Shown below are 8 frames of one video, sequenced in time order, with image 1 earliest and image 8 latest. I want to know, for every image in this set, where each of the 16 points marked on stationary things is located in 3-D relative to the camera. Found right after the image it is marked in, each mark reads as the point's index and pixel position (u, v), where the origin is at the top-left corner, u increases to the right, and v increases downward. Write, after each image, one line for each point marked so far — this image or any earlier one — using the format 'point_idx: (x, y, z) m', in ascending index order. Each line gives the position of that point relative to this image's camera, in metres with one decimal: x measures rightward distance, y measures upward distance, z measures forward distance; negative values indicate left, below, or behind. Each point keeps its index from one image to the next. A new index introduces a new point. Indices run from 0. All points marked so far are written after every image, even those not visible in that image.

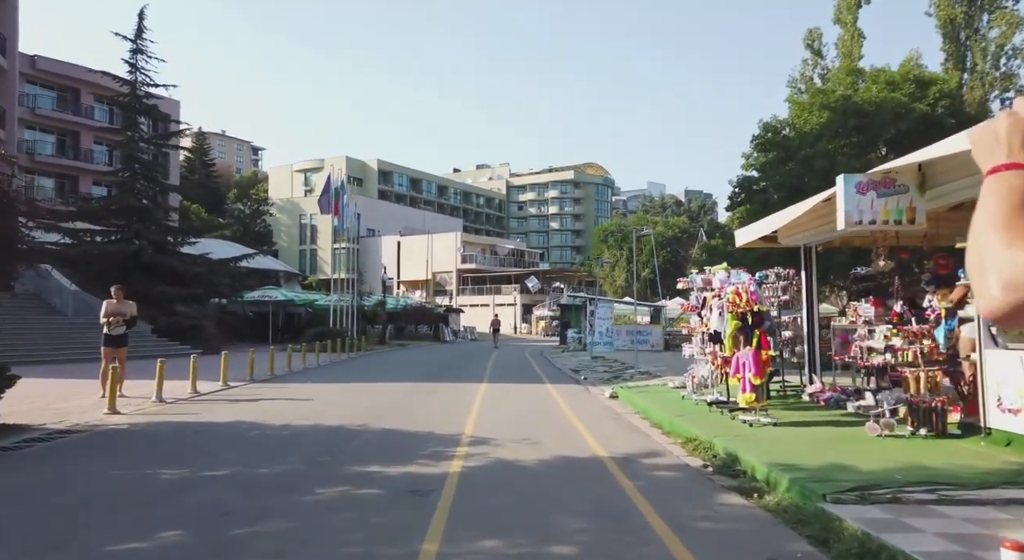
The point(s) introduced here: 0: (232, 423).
0: (-4.4, -2.2, +12.0) m
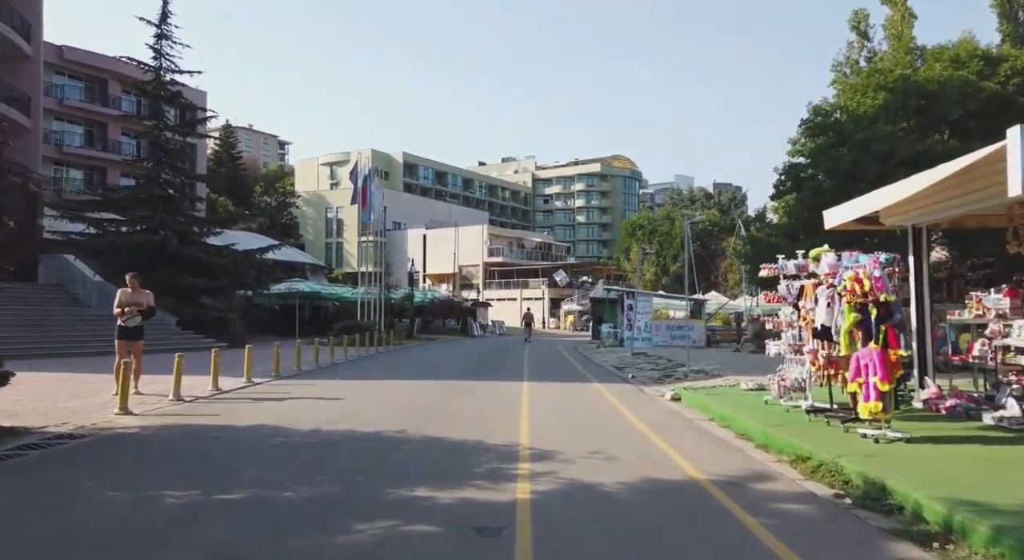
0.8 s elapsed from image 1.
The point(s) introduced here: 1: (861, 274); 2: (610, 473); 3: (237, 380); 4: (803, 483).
0: (-3.6, -2.0, +10.5) m
1: (+3.6, +0.1, +7.9) m
2: (+1.0, -1.9, +7.4) m
3: (-6.3, -2.3, +17.5) m
4: (+2.6, -1.8, +6.7) m
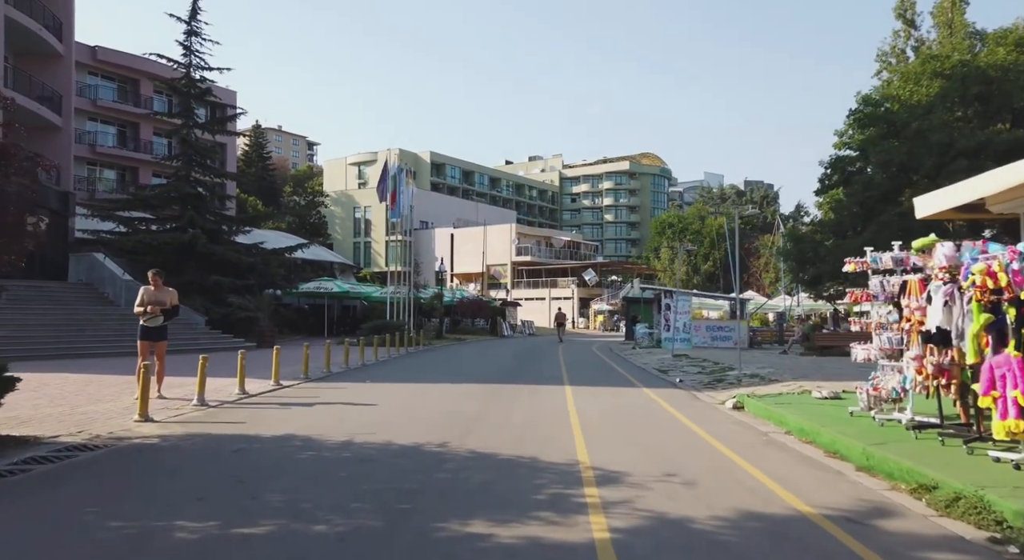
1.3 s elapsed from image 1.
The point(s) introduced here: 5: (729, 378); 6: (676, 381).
0: (-2.9, -2.0, +9.6) m
1: (+4.2, +0.1, +6.6) m
2: (+1.5, -1.8, +6.3) m
3: (-5.4, -2.2, +16.6) m
4: (+3.1, -1.7, +5.5) m
5: (+5.4, -2.5, +19.0) m
6: (+4.3, -2.6, +19.8) m
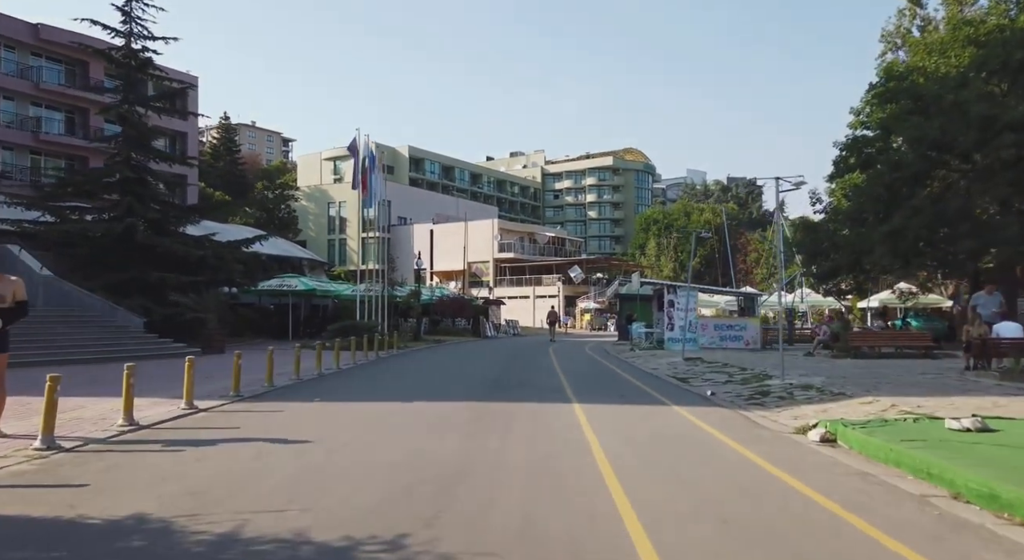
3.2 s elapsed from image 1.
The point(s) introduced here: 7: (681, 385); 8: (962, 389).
0: (-2.9, -1.8, +5.5) m
1: (+4.3, +0.4, +2.8) m
2: (+1.6, -1.6, +2.3) m
3: (-5.5, -2.1, +12.5) m
4: (+3.2, -1.5, +1.6) m
5: (+5.3, -2.2, +15.2) m
6: (+4.1, -2.4, +15.9) m
7: (+4.1, -2.5, +18.4) m
8: (+8.2, -2.0, +14.0) m
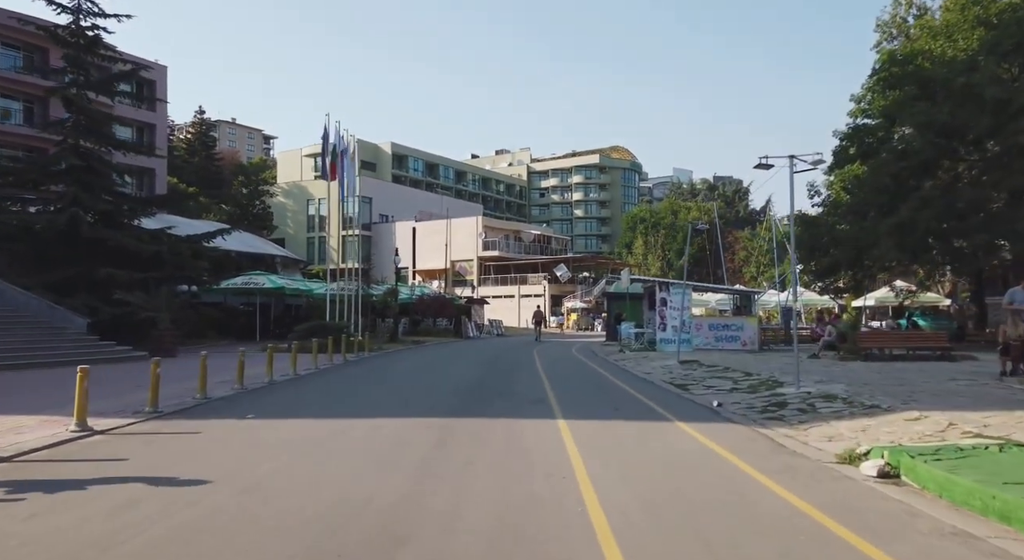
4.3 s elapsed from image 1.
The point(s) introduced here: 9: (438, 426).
0: (-3.1, -1.7, +3.2) m
1: (+4.1, +0.5, +0.6) m
2: (+1.4, -1.5, +0.1) m
3: (-5.9, -1.9, +10.1) m
4: (+3.0, -1.4, -0.6) m
5: (+4.8, -2.1, +13.1) m
6: (+3.6, -2.2, +13.8) m
7: (+3.6, -2.4, +16.2) m
8: (+7.8, -1.9, +11.9) m
9: (-1.1, -2.1, +11.2) m
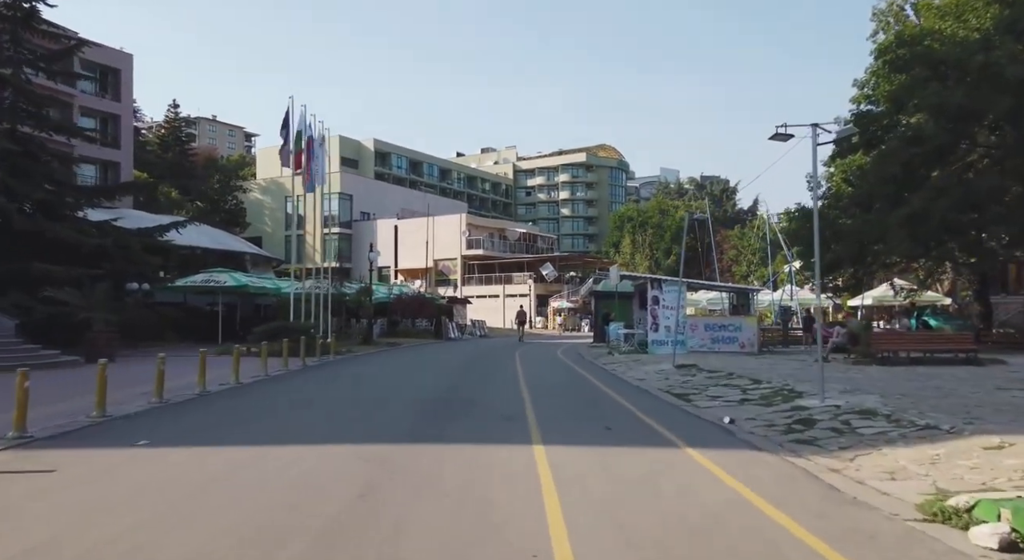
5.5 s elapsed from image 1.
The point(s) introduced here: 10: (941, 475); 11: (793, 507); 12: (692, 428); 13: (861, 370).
0: (-3.4, -1.5, +0.8) m
1: (+3.8, +0.6, -1.7) m
2: (+1.2, -1.3, -2.2) m
3: (-6.3, -1.8, +7.6) m
4: (+2.8, -1.2, -2.9) m
5: (+4.4, -1.9, +10.7) m
6: (+3.2, -2.1, +11.4) m
7: (+3.1, -2.2, +13.9) m
8: (+7.4, -1.7, +9.6) m
9: (-1.5, -2.0, +8.7) m
10: (+4.0, -1.8, +7.1) m
11: (+2.3, -1.9, +6.4) m
12: (+2.5, -2.1, +10.7) m
13: (+8.0, -2.1, +17.7) m
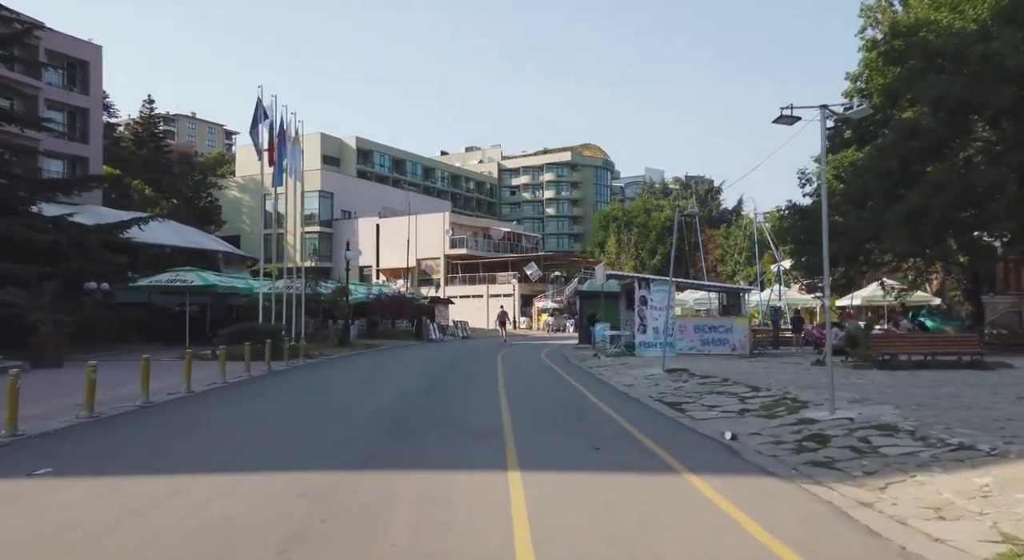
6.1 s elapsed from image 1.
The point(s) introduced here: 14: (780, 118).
0: (-3.5, -1.5, -0.6) m
1: (+3.8, +0.6, -3.0) m
2: (+1.1, -1.3, -3.5) m
3: (-6.6, -1.8, +6.2) m
4: (+2.8, -1.2, -4.2) m
5: (+4.0, -1.9, +9.5) m
6: (+2.8, -2.1, +10.2) m
7: (+2.7, -2.2, +12.6) m
8: (+7.1, -1.7, +8.4) m
9: (-1.8, -2.0, +7.4) m
10: (+3.7, -1.7, +5.9) m
11: (+2.1, -1.9, +5.1) m
12: (+2.2, -2.1, +9.5) m
13: (+7.6, -2.1, +16.5) m
14: (+3.9, +2.3, +10.9) m
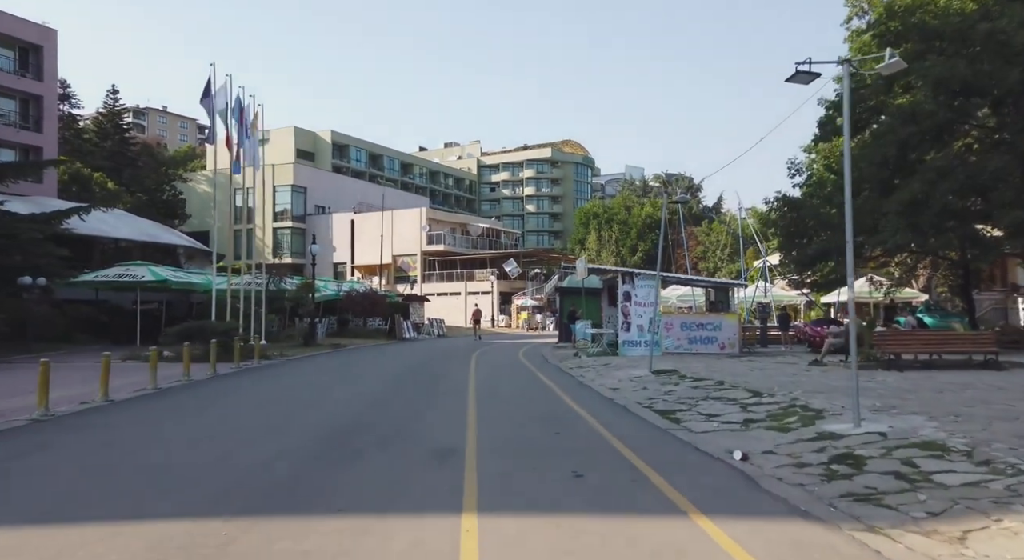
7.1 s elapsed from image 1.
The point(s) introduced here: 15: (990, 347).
0: (-3.7, -1.4, -2.6) m
1: (+3.7, +0.8, -4.7) m
2: (+1.1, -1.2, -5.4) m
3: (-6.9, -1.6, +4.1) m
4: (+2.7, -1.1, -6.0) m
5: (+3.7, -1.8, +7.7) m
6: (+2.4, -1.9, +8.4) m
7: (+2.2, -2.1, +10.8) m
8: (+6.7, -1.6, +6.8) m
9: (-2.1, -1.8, +5.5) m
10: (+3.4, -1.6, +4.1) m
11: (+1.8, -1.7, +3.3) m
12: (+1.8, -1.9, +7.6) m
13: (+7.0, -1.9, +14.8) m
14: (+3.4, +2.5, +9.2) m
15: (+11.3, -1.6, +18.1) m
